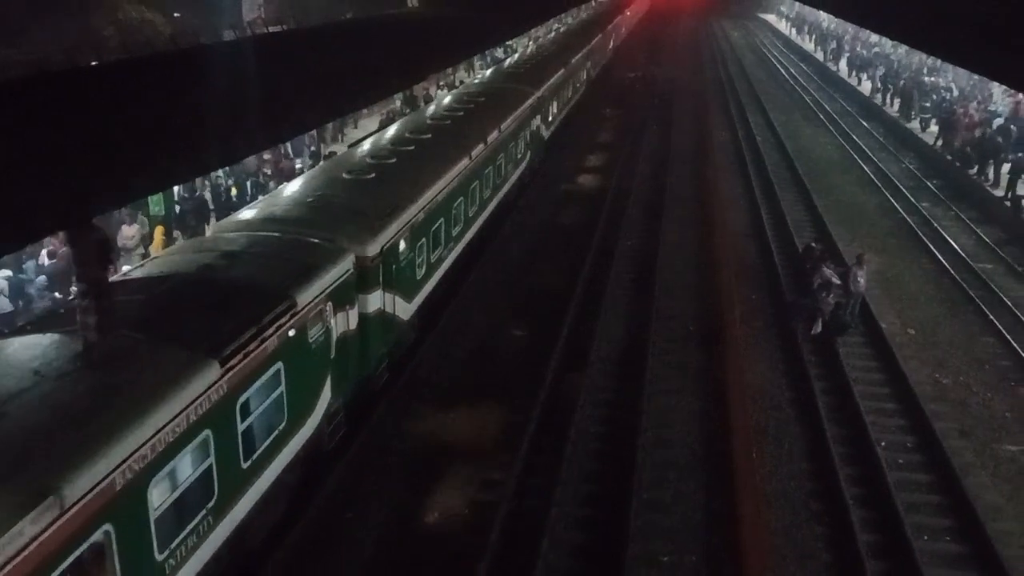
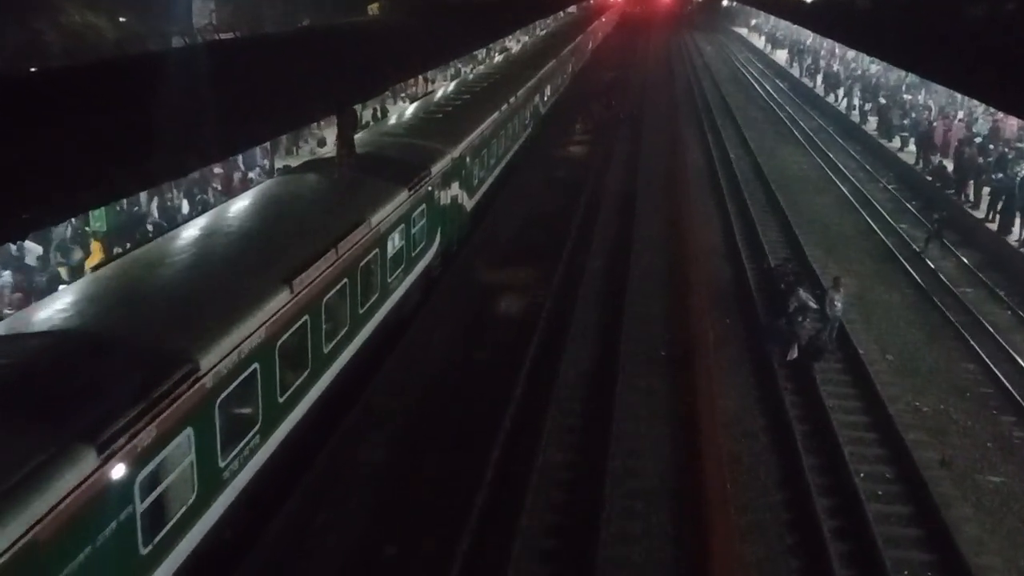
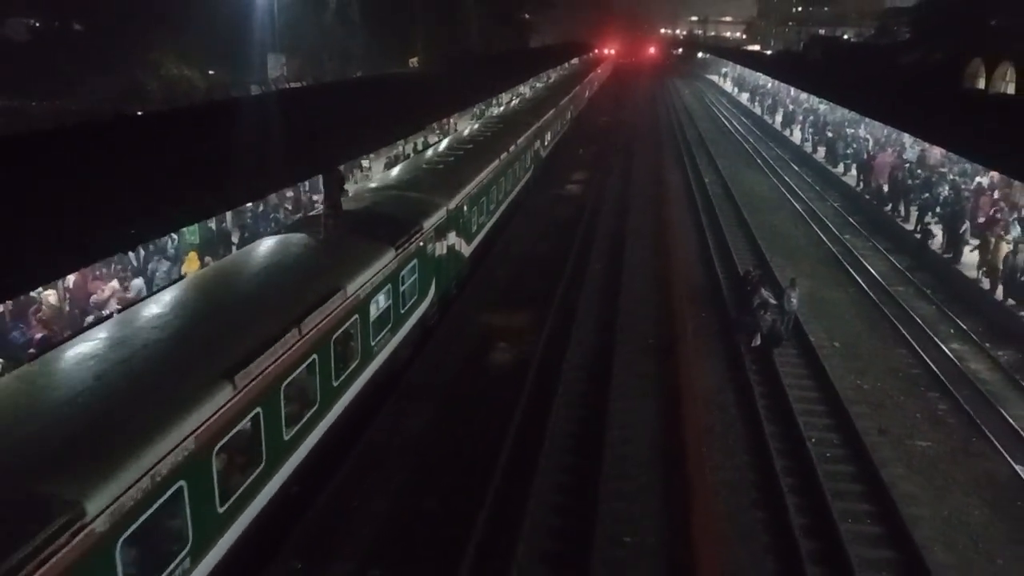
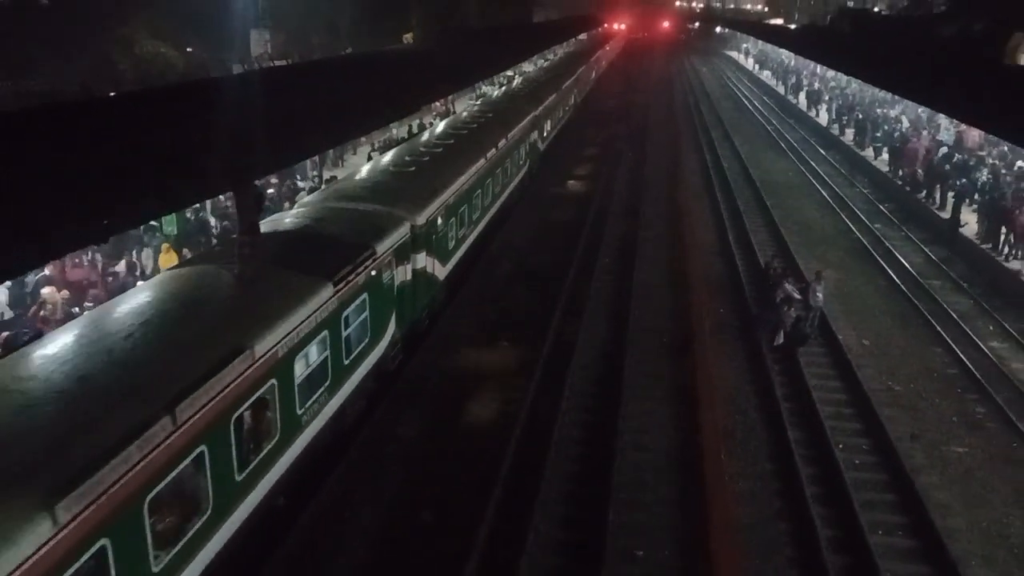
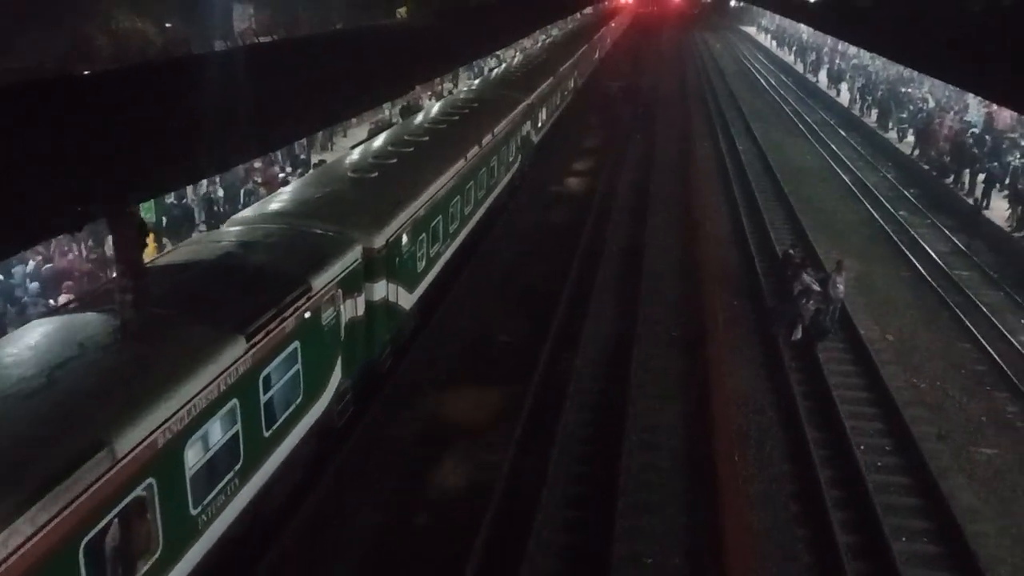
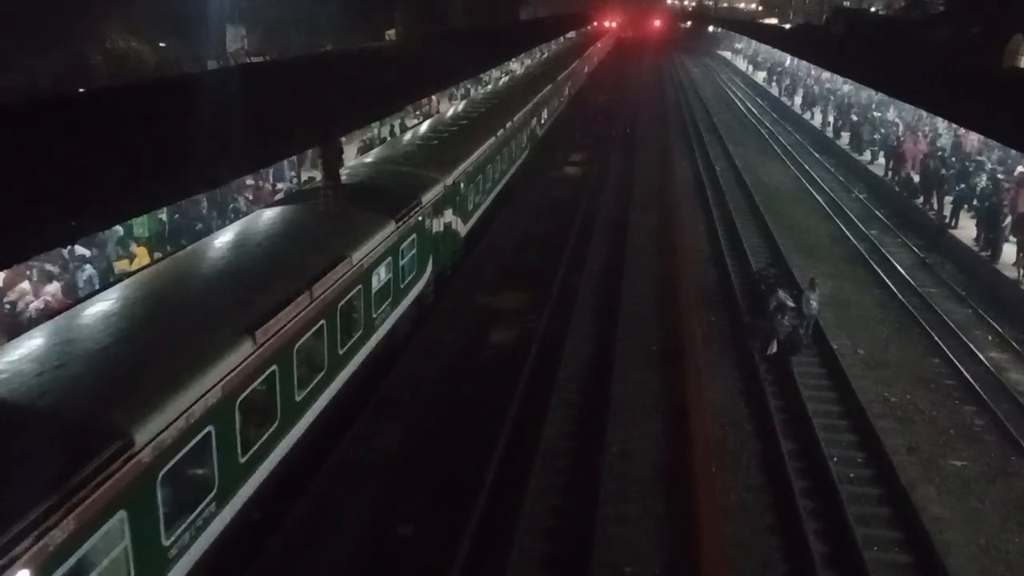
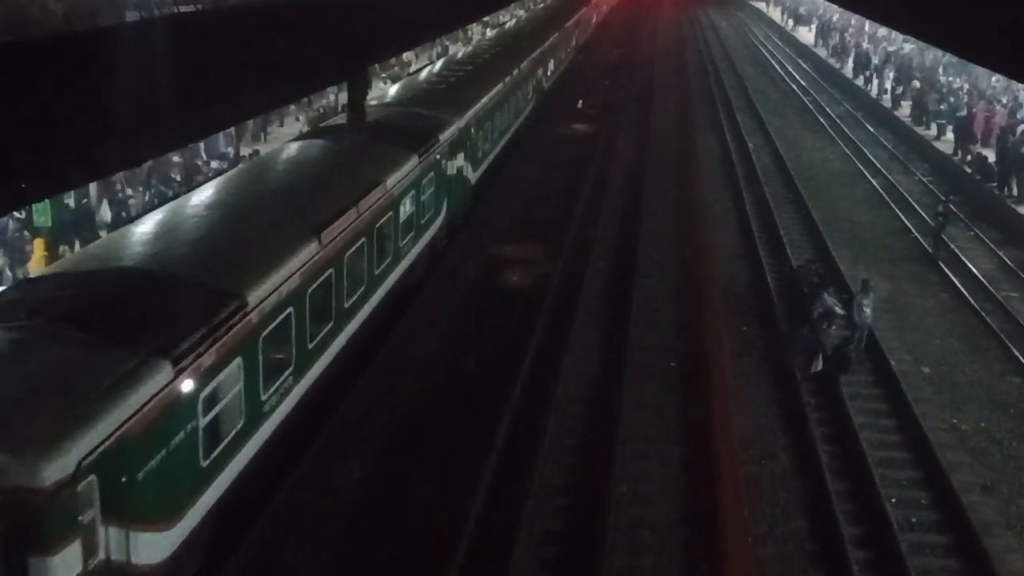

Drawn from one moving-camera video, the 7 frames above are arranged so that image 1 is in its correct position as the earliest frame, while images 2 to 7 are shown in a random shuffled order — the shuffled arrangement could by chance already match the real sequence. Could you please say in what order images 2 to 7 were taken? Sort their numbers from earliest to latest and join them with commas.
5, 4, 3, 6, 2, 7
